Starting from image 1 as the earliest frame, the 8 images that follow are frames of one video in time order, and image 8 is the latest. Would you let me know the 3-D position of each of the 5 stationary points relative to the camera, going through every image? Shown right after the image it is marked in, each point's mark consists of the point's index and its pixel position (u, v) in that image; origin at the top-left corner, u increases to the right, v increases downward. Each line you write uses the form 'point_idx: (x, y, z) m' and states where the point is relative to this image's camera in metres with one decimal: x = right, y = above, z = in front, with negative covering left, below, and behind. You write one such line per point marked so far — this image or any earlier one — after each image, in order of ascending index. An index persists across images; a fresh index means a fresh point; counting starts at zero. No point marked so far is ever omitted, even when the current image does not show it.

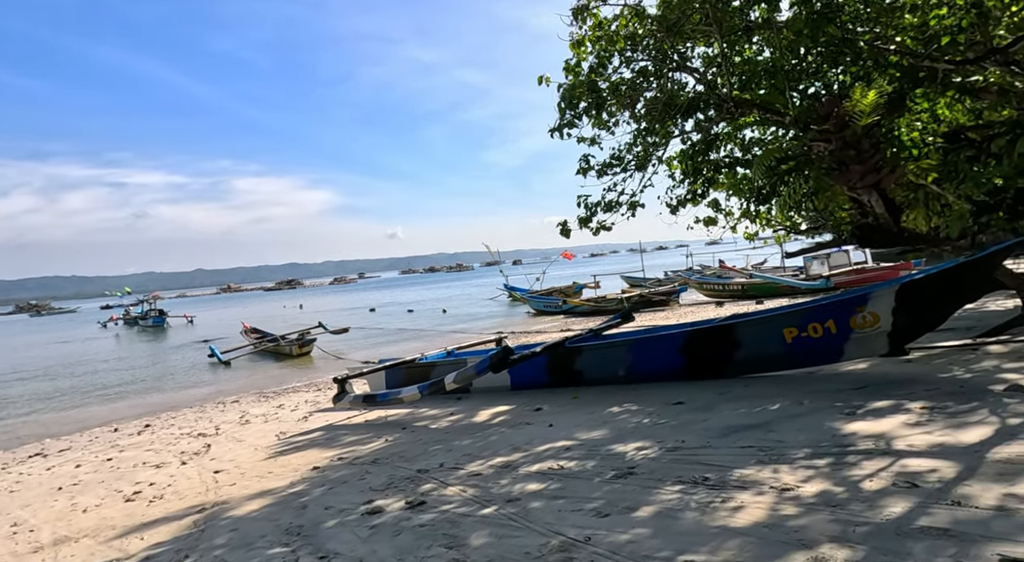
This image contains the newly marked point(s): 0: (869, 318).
0: (+3.6, -0.4, +6.3) m
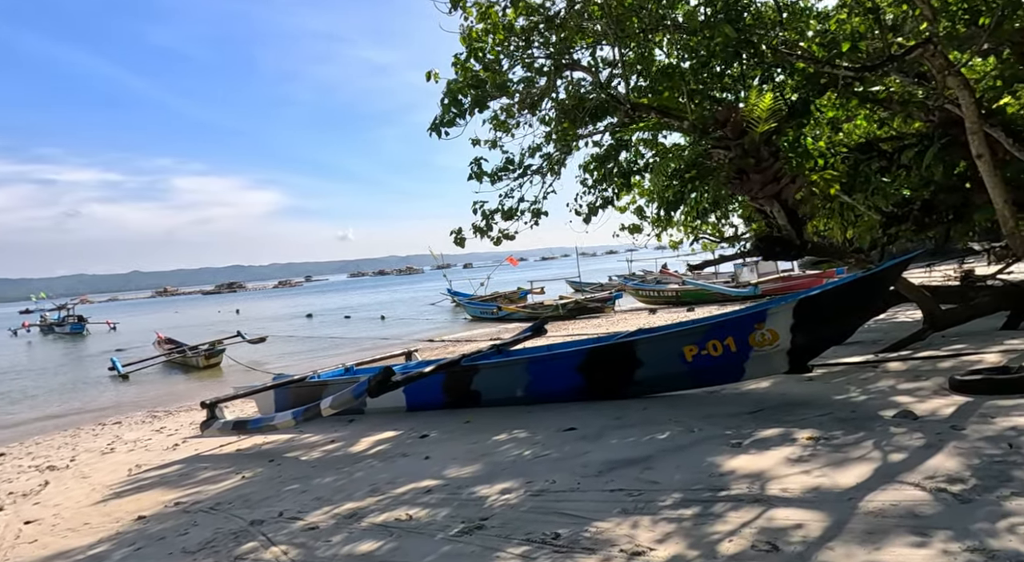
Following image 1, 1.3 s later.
0: (+2.4, -0.5, +6.0) m
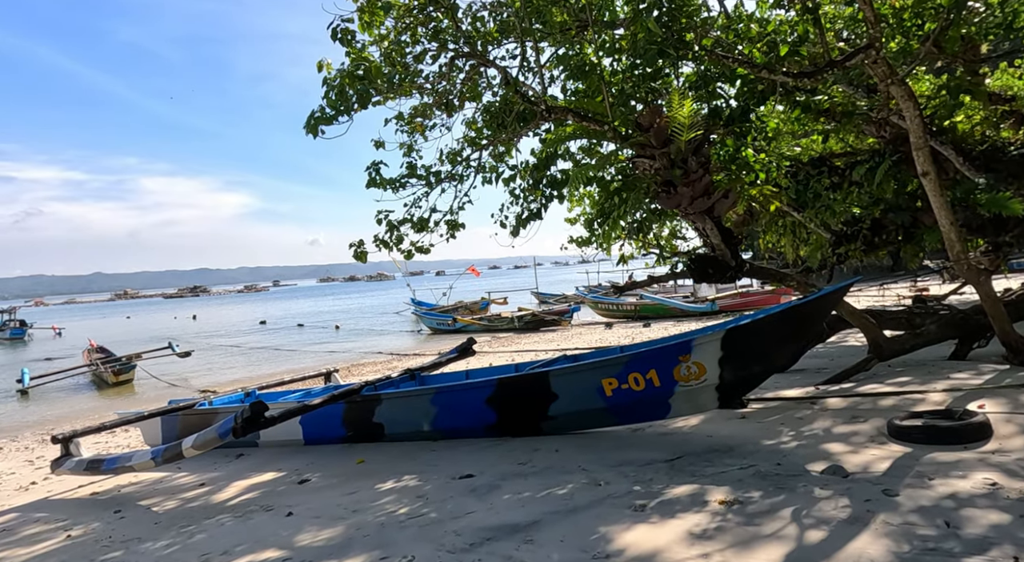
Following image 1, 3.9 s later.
0: (+1.5, -0.8, +5.3) m
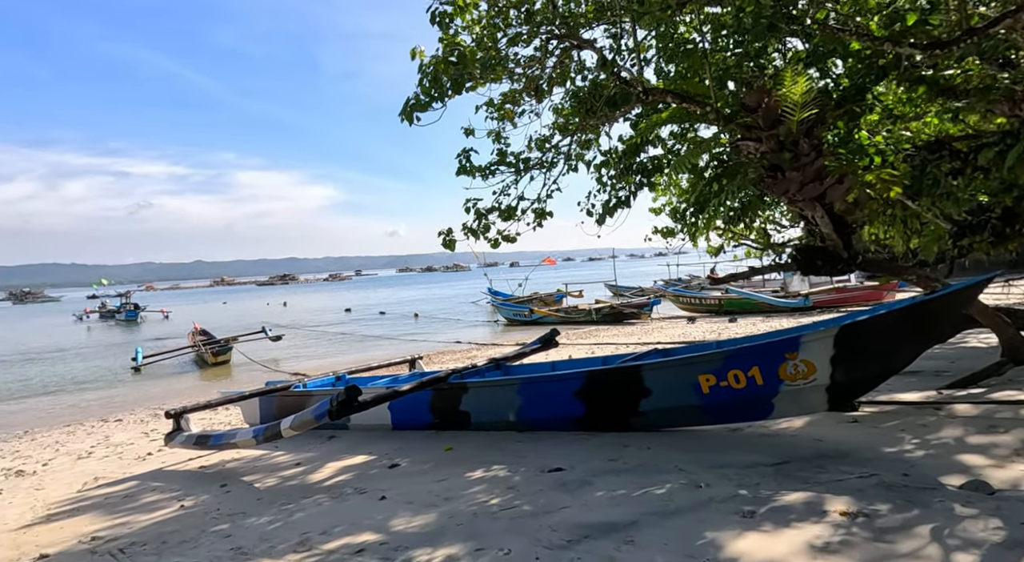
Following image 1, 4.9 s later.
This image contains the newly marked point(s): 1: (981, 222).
0: (+2.3, -0.7, +5.0) m
1: (+4.6, +0.6, +6.3) m
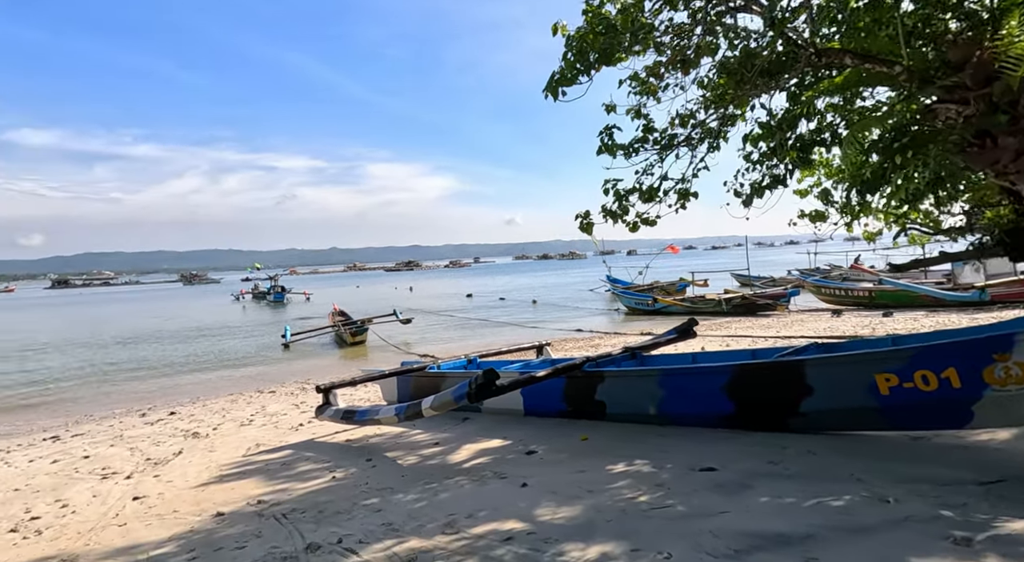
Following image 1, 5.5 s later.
0: (+3.3, -0.6, +4.3) m
1: (+5.9, +0.6, +5.1) m
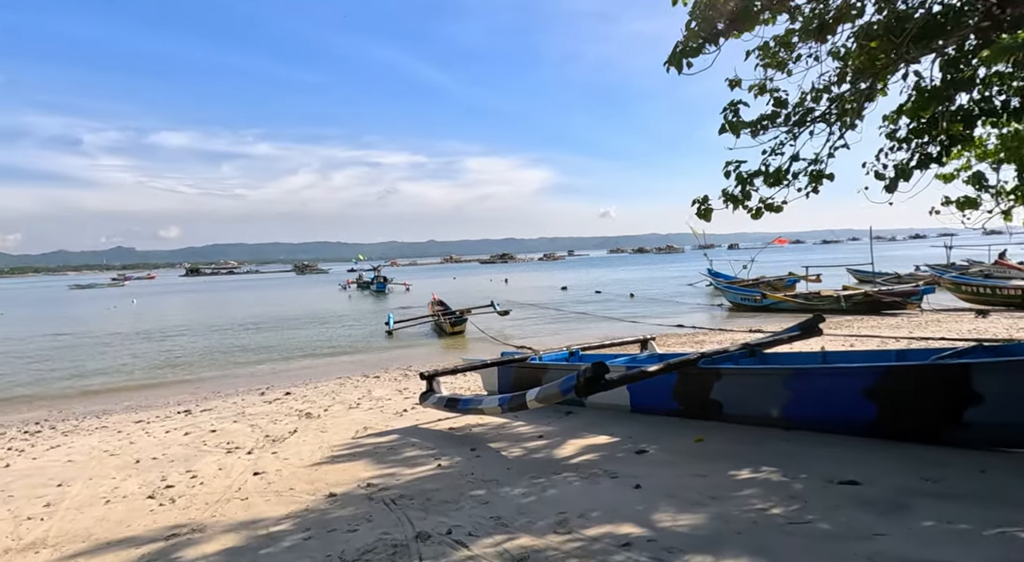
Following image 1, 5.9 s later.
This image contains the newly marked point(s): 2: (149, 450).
0: (+4.0, -0.6, +3.5) m
1: (+6.7, +0.6, +3.9) m
2: (-4.8, -2.2, +8.4) m
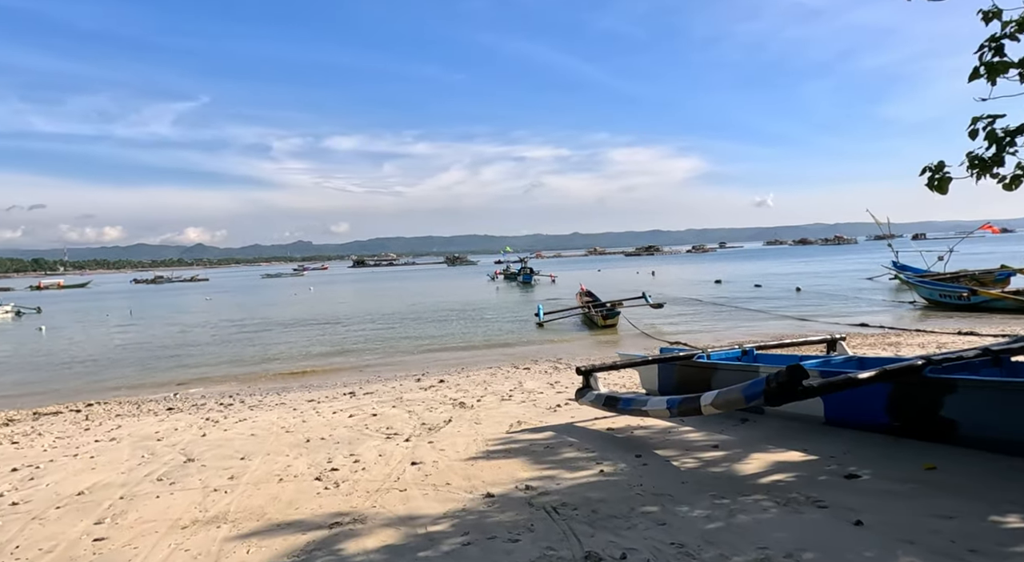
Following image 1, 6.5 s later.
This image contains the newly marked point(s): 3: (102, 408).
0: (+4.8, -0.6, +2.0) m
1: (+7.5, +0.6, +1.7) m
2: (-2.7, -2.1, +8.8) m
3: (-8.4, -2.6, +12.9) m
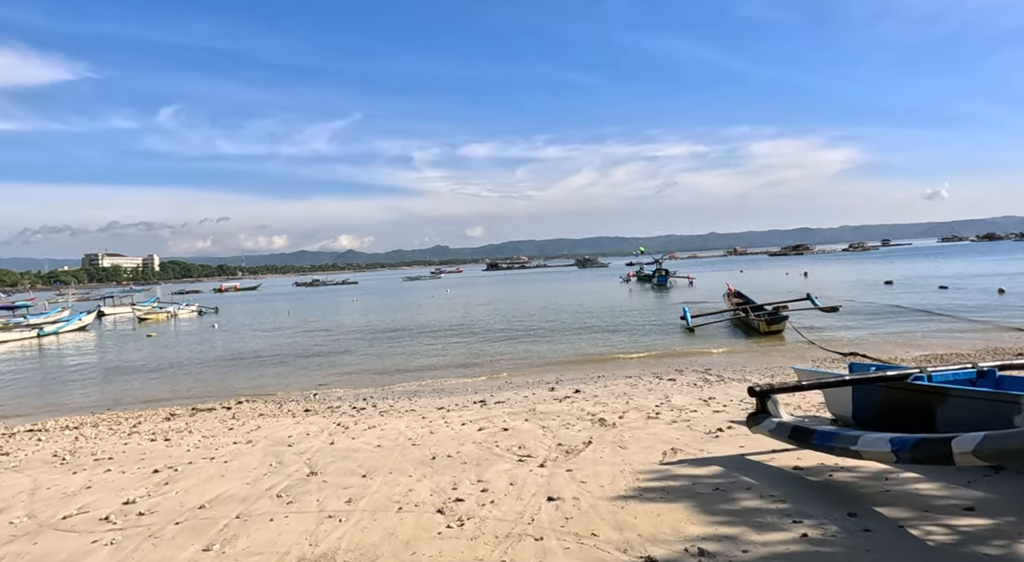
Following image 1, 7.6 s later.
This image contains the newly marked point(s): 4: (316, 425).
0: (+5.1, -0.5, -0.2) m
1: (+7.7, +0.7, -1.0) m
2: (-0.9, -2.1, +8.0) m
3: (-5.6, -2.6, +13.2) m
4: (-3.2, -2.4, +10.4) m
